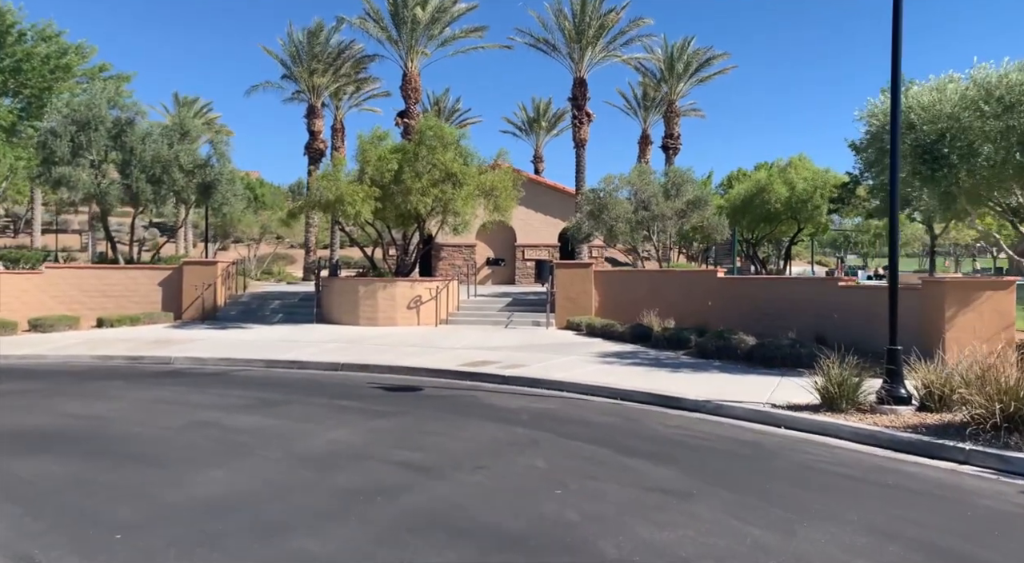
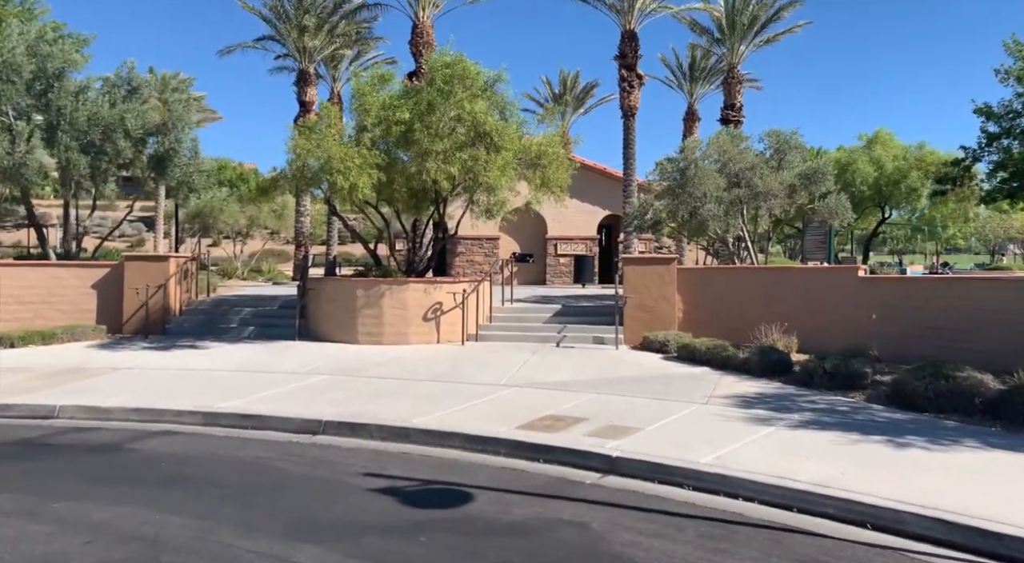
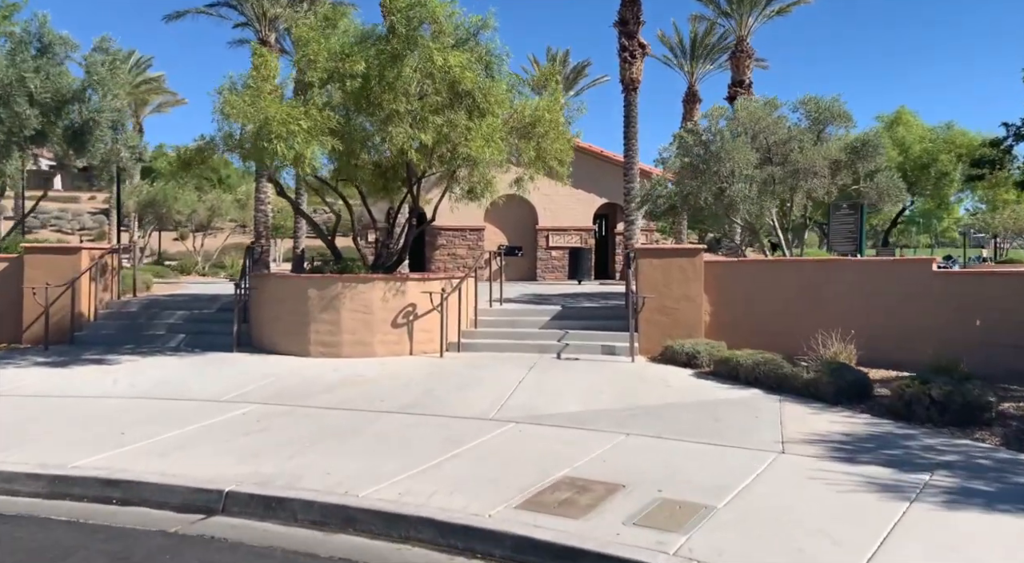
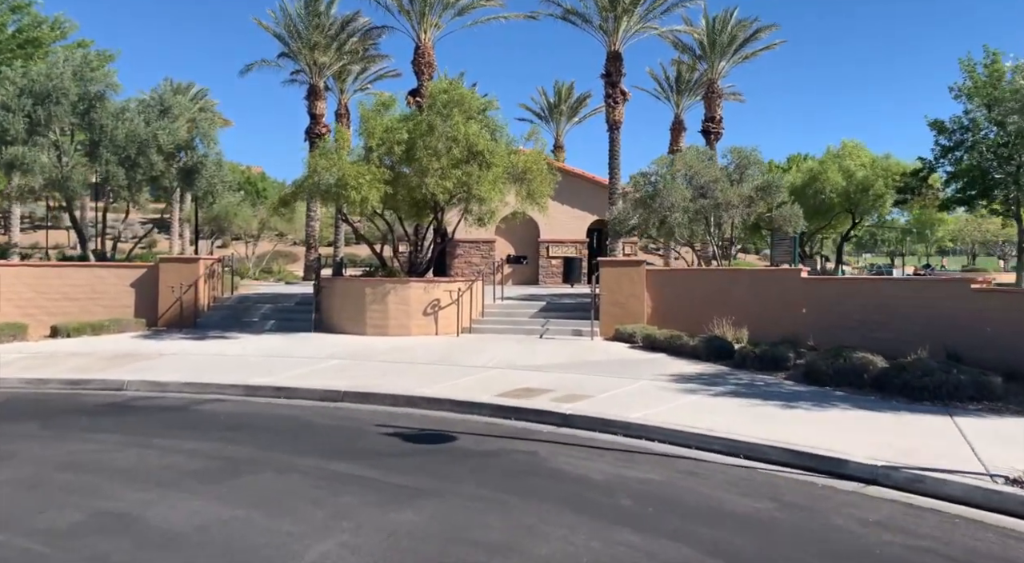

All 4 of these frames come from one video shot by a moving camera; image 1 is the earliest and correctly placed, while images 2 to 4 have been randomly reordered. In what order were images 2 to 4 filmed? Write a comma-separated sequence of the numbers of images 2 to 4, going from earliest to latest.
4, 2, 3
